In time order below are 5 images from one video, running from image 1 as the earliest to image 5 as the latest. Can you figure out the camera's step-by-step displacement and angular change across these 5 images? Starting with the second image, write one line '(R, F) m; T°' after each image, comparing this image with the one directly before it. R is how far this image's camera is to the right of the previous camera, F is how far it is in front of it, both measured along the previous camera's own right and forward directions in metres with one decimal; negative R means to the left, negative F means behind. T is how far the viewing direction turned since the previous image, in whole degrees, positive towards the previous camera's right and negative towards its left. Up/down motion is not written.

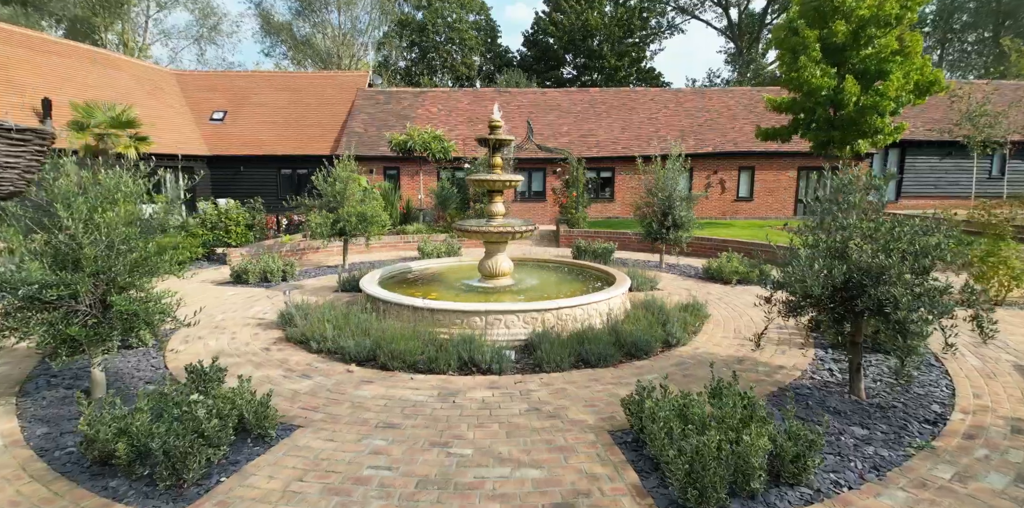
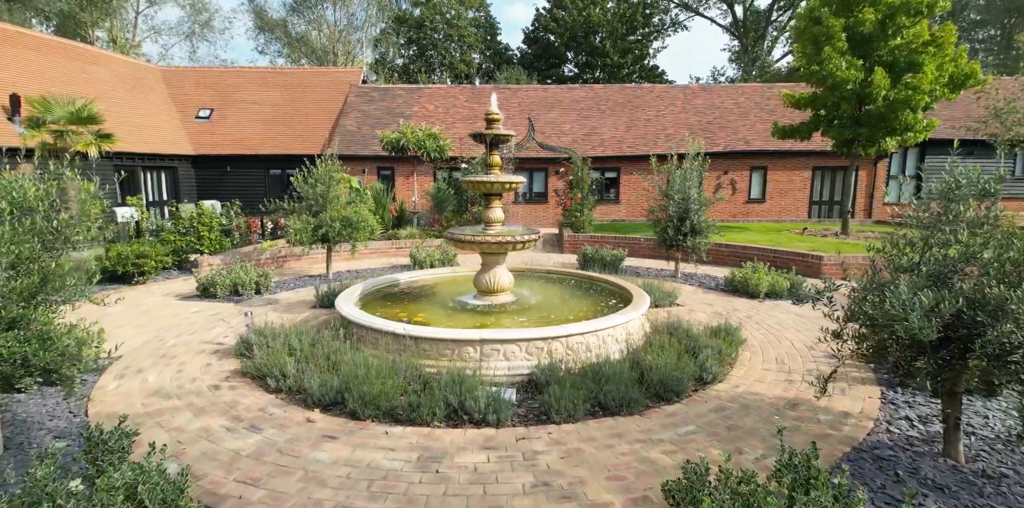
(0.0, +1.1) m; 0°
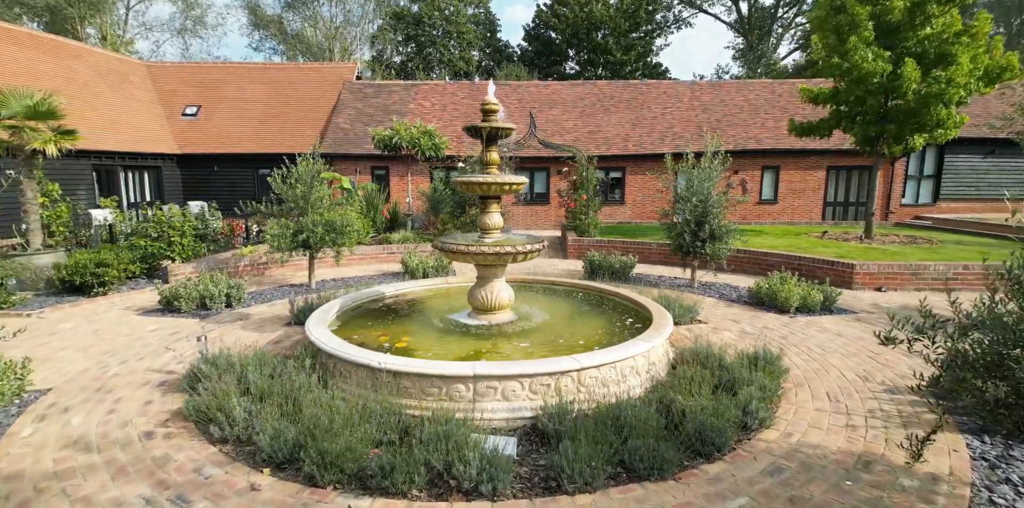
(0.0, +0.9) m; 0°
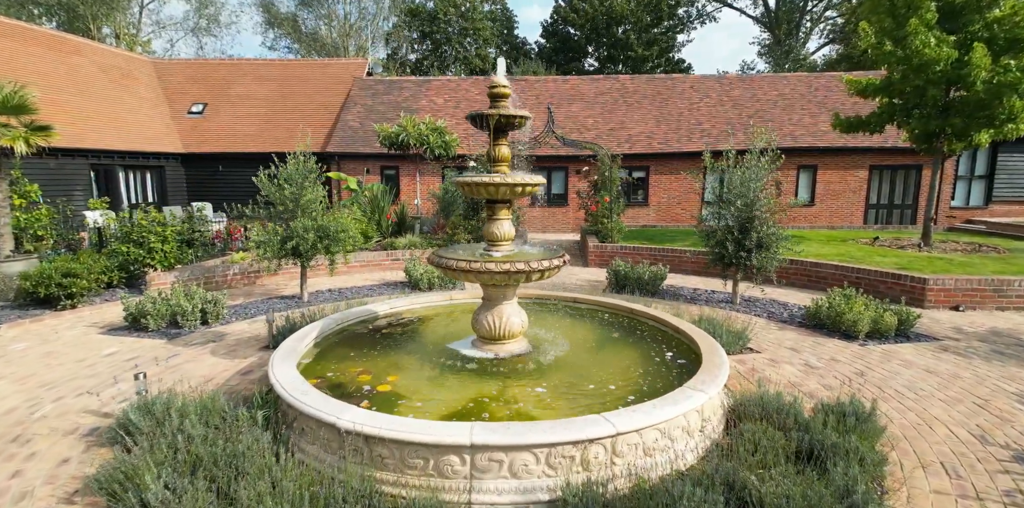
(0.0, +1.1) m; -2°
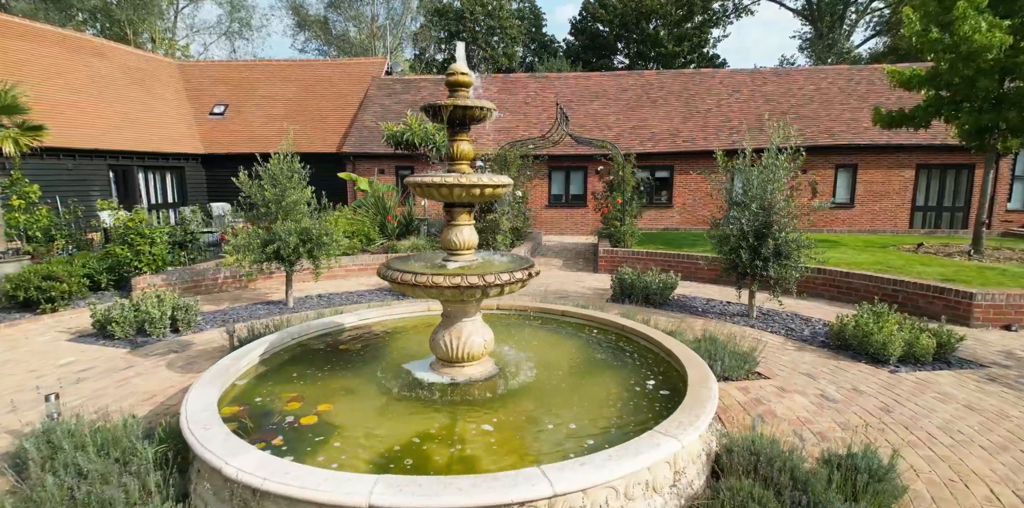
(+0.7, +0.6) m; -4°
